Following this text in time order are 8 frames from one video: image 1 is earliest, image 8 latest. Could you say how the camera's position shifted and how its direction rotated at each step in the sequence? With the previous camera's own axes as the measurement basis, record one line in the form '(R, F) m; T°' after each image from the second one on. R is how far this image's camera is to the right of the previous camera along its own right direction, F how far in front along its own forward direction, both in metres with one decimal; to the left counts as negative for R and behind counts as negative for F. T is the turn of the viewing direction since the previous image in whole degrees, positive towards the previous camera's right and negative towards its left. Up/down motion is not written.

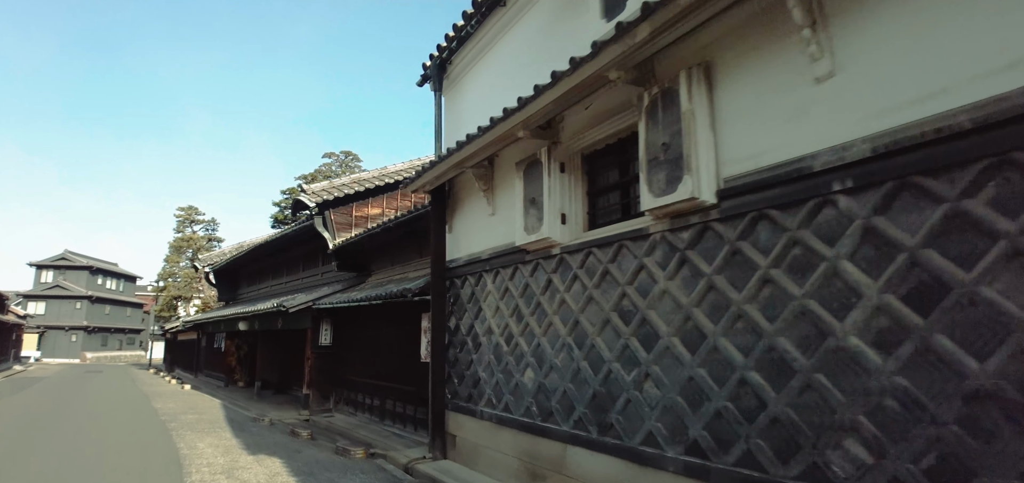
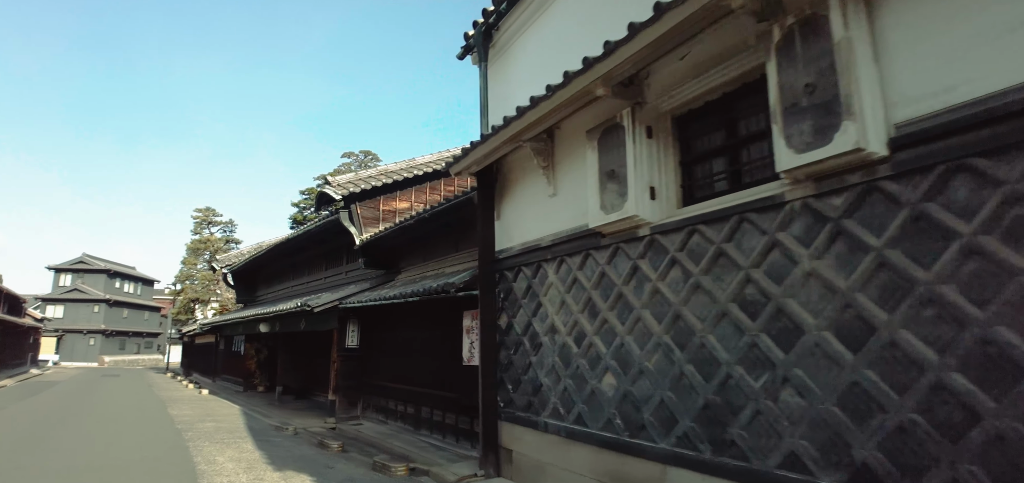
(-0.7, +1.1) m; -1°
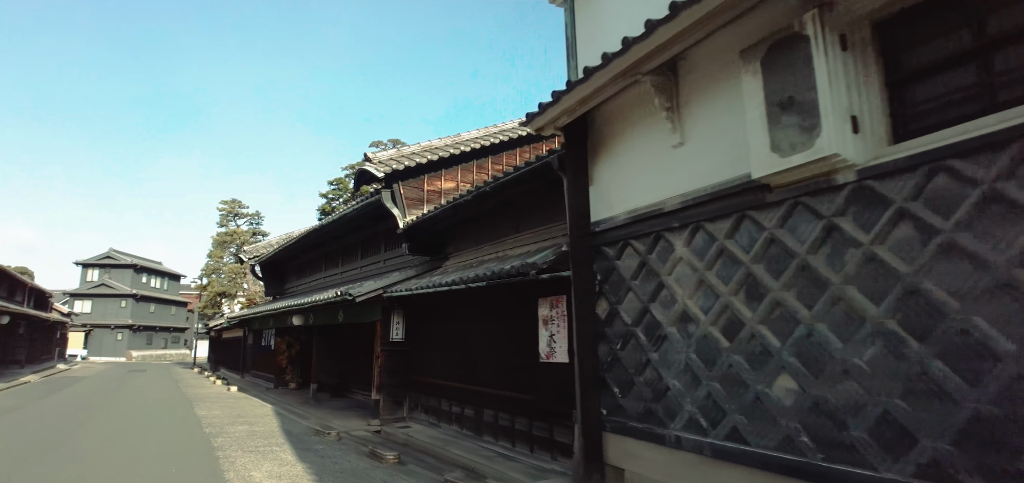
(-1.0, +1.4) m; -2°
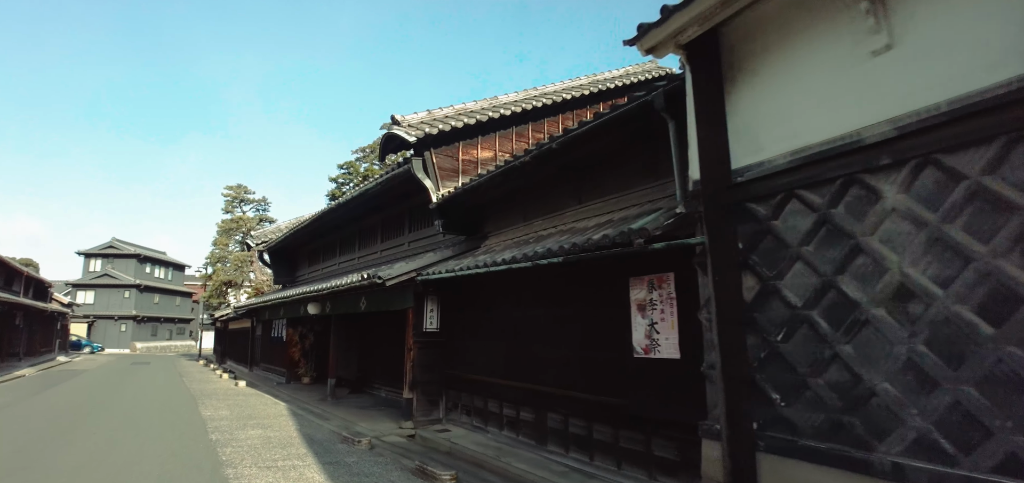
(-0.9, +1.5) m; 0°
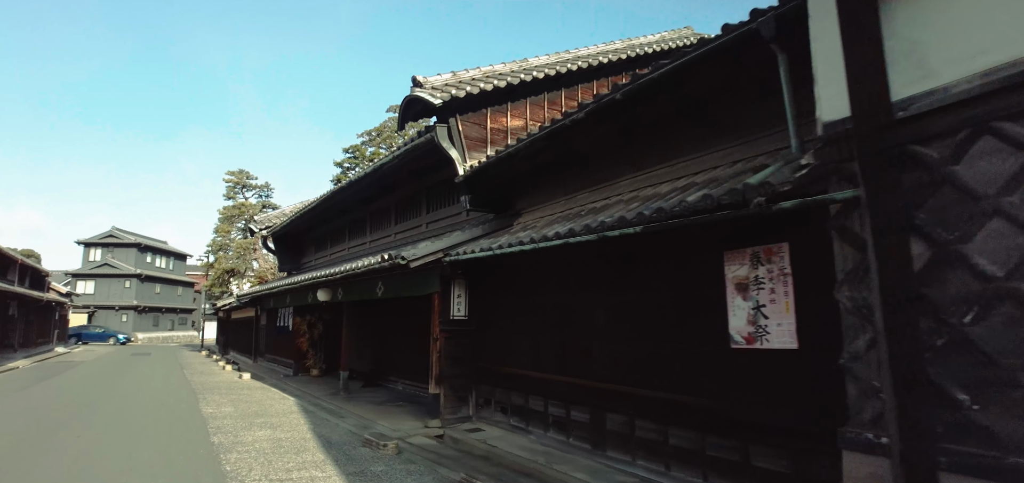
(-0.6, +1.0) m; 0°
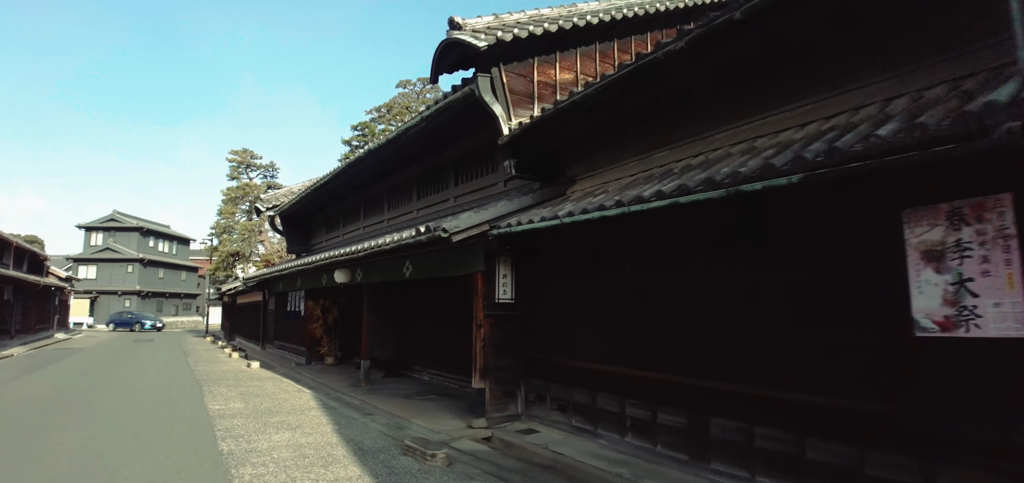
(-0.7, +1.1) m; 0°
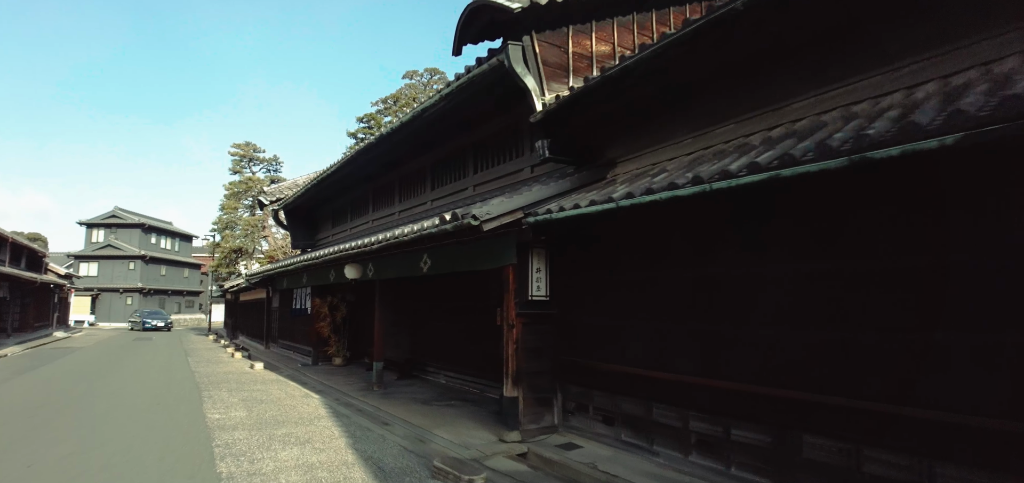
(-0.3, +0.7) m; 0°
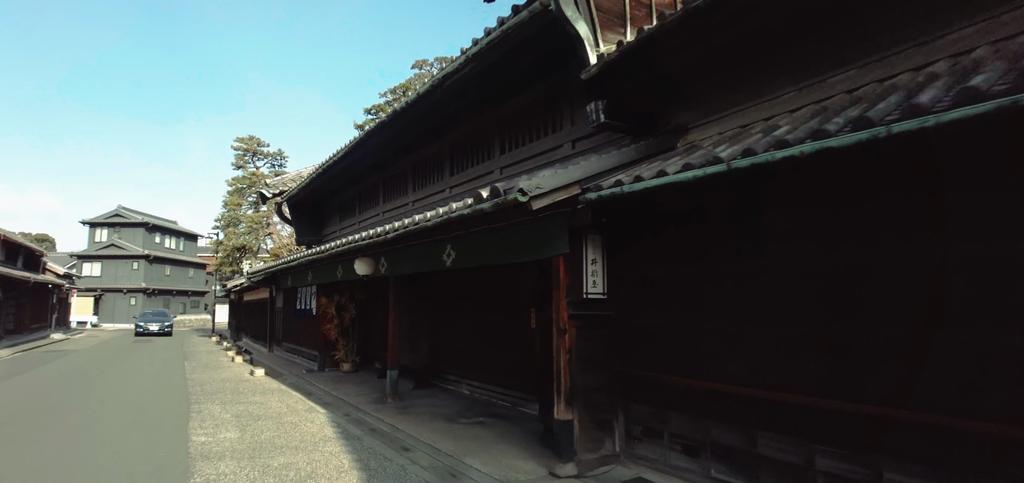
(-0.4, +1.0) m; -1°
